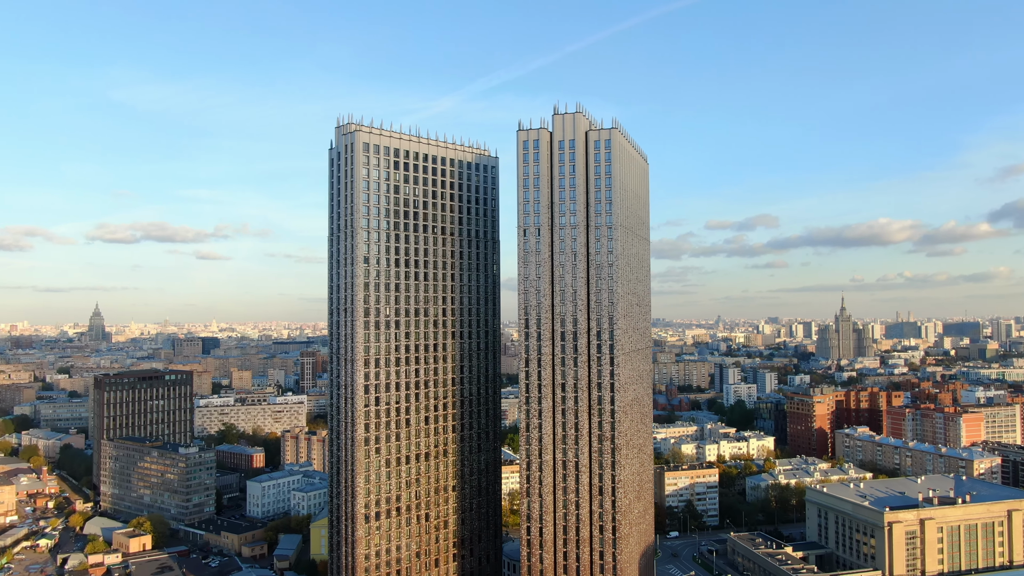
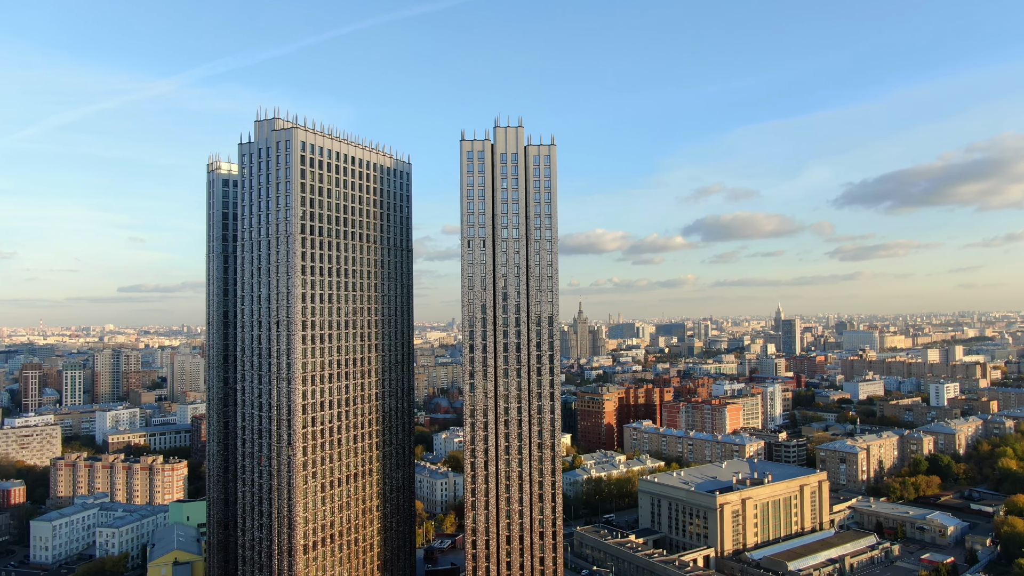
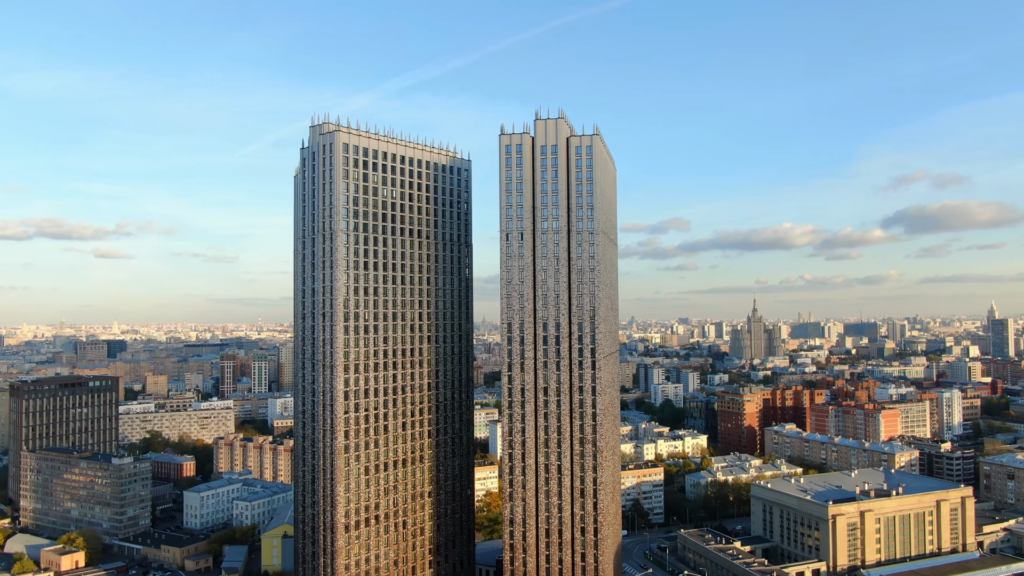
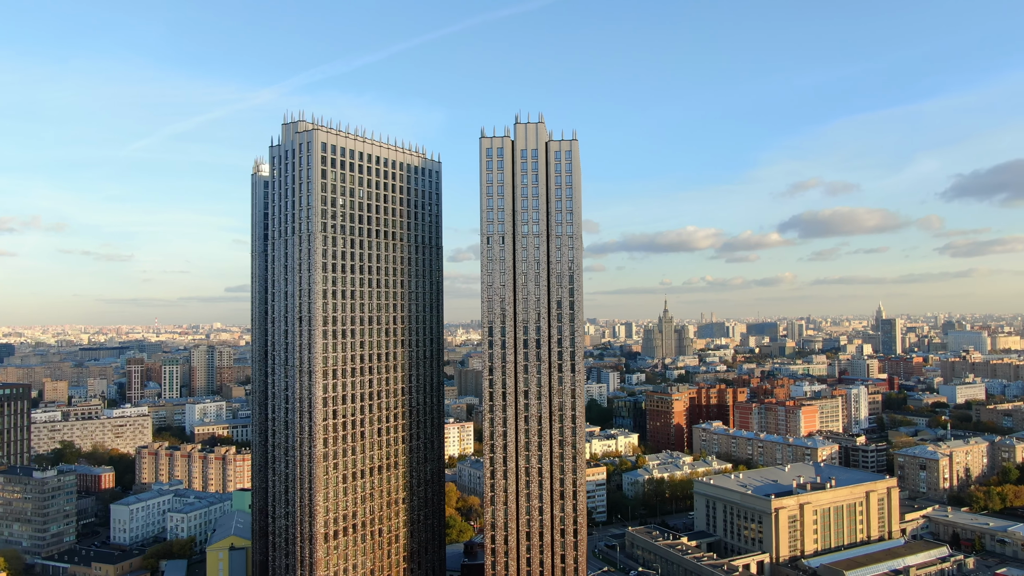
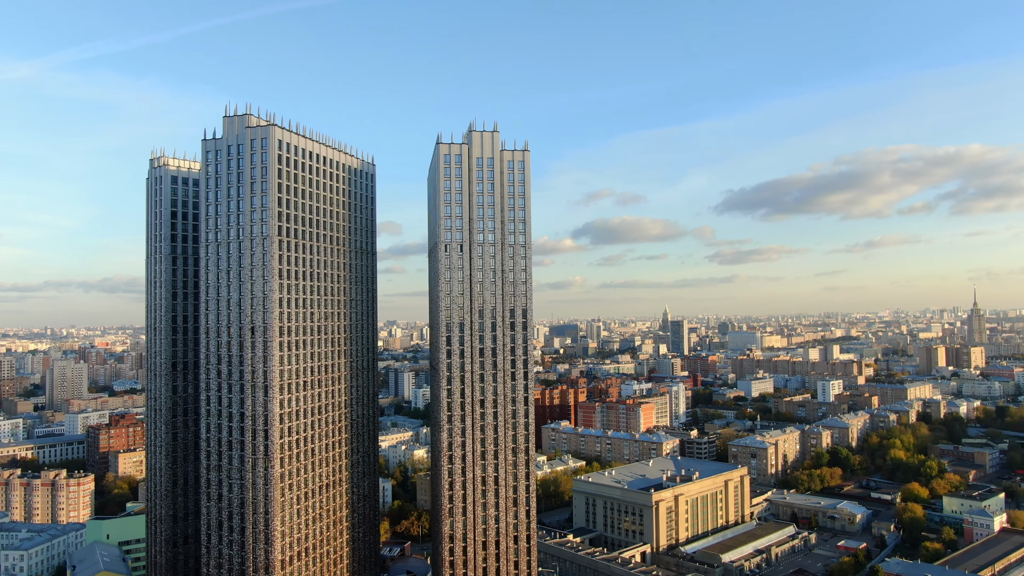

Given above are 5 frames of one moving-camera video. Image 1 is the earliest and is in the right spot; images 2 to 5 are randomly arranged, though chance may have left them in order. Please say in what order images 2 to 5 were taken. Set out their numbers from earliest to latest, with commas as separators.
3, 4, 2, 5
